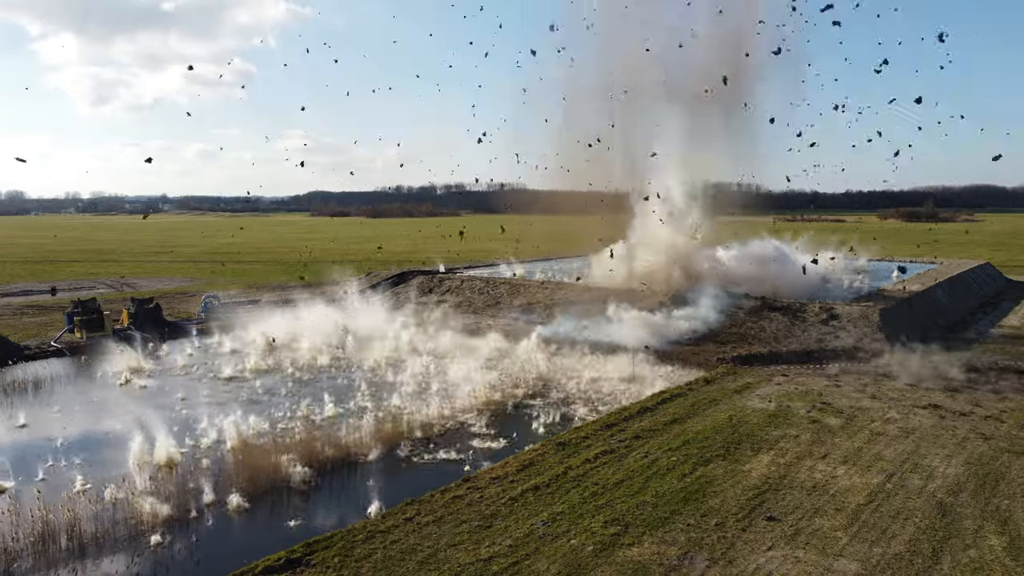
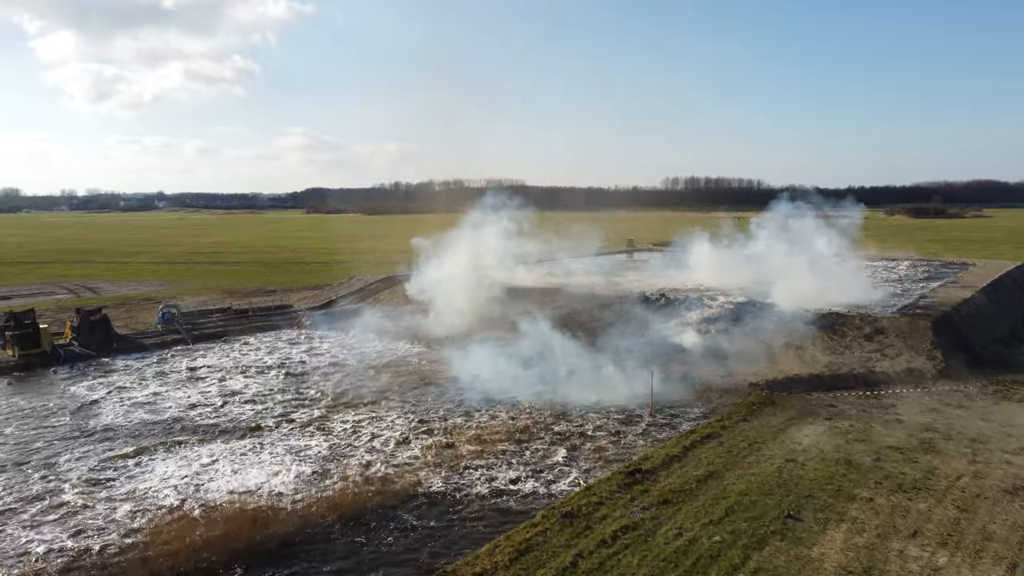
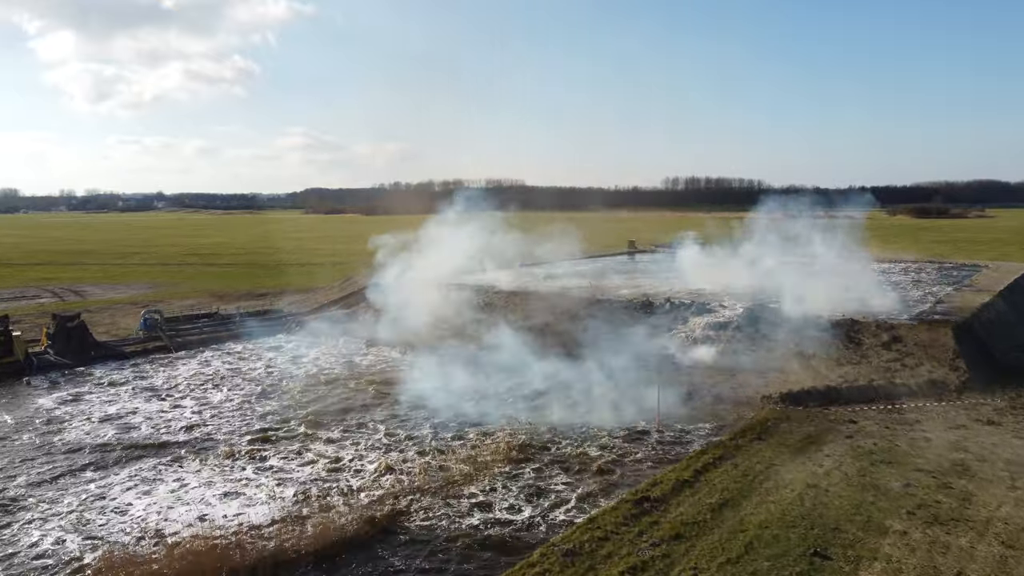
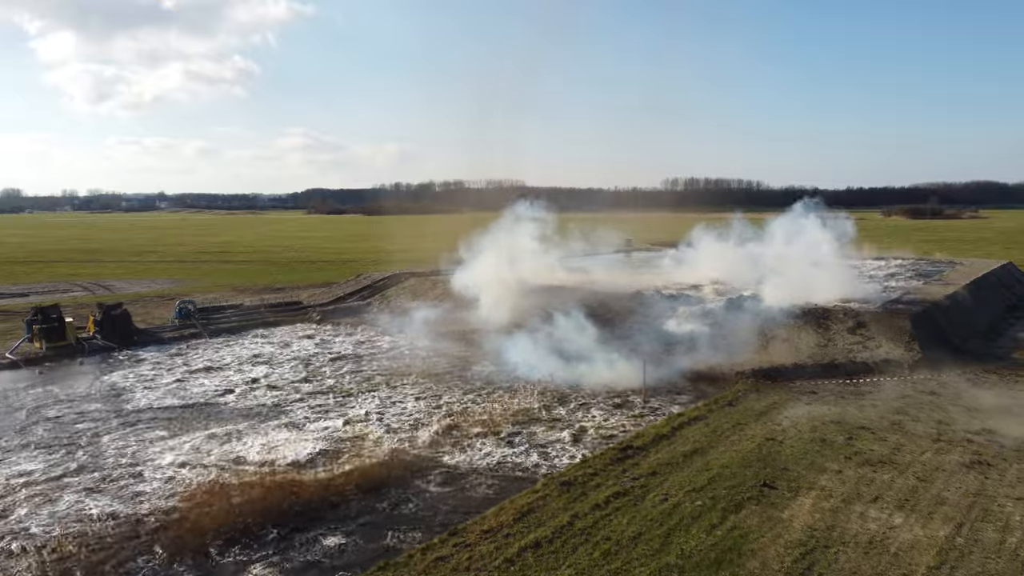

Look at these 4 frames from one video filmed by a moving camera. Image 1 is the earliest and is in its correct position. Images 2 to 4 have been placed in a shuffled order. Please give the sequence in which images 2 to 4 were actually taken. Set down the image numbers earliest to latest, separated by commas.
4, 2, 3
